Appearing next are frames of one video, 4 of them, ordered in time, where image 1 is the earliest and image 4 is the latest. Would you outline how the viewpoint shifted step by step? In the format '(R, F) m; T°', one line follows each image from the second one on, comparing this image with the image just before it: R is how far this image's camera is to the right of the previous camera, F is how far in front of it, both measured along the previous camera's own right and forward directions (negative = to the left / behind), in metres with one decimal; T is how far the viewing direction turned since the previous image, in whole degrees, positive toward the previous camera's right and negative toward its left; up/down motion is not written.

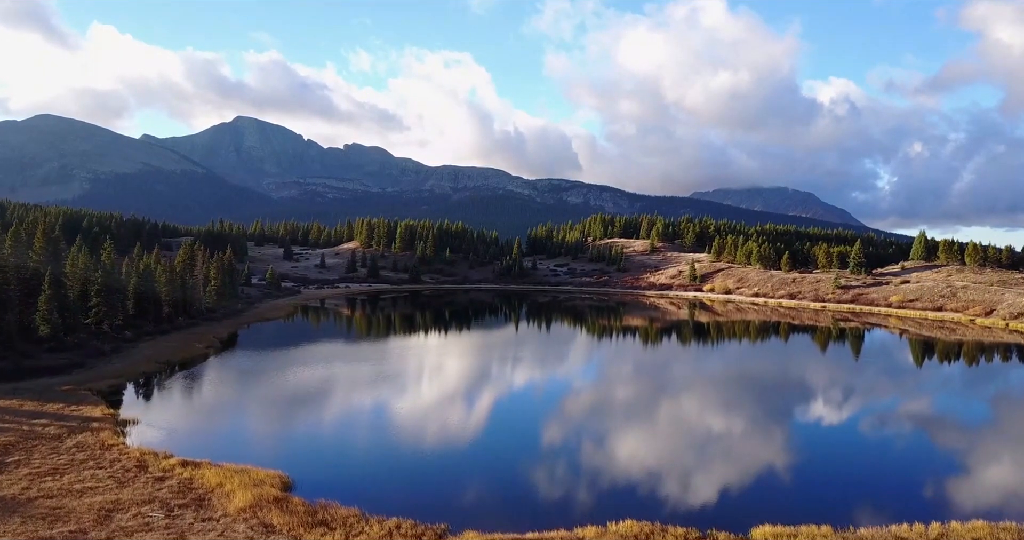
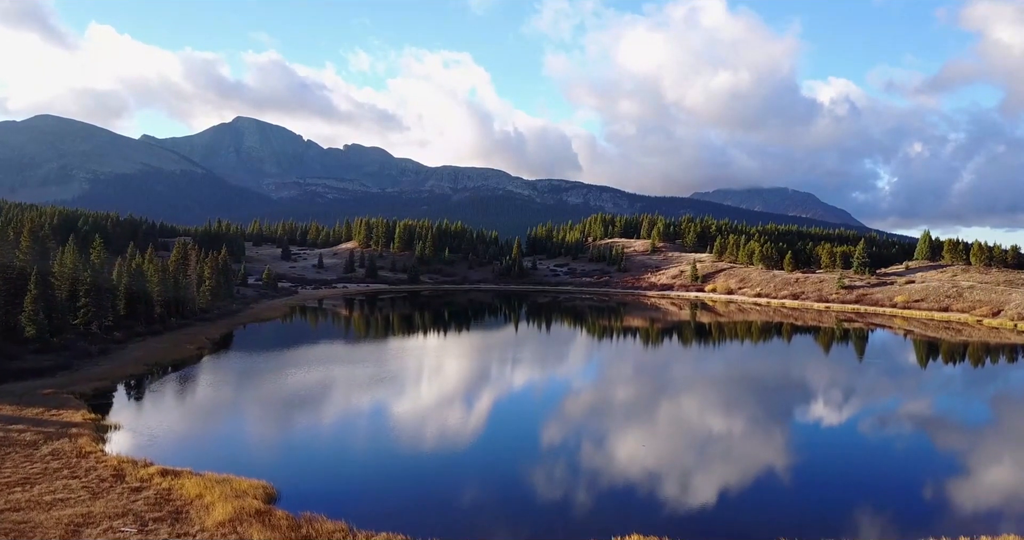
(+0.1, +0.2) m; 0°
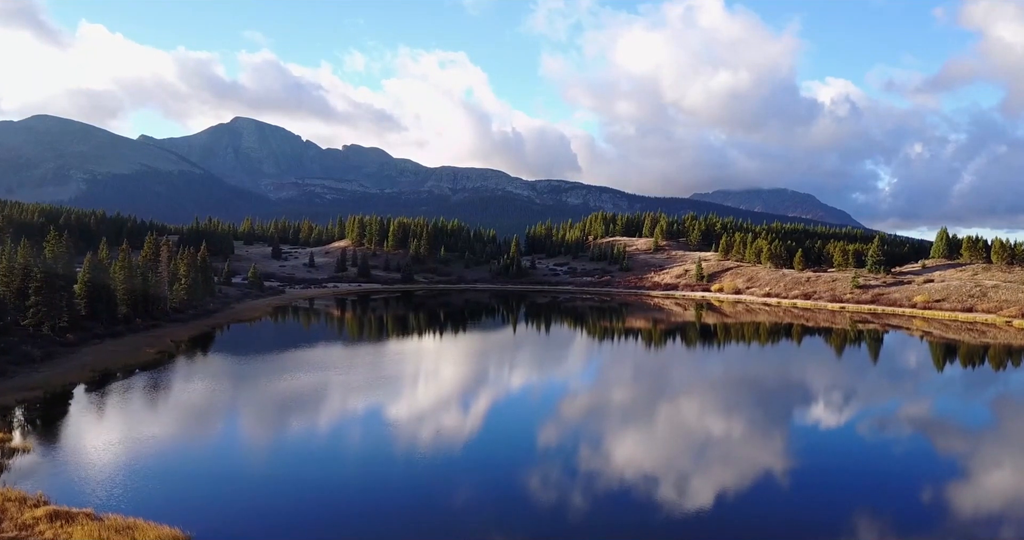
(+0.3, +1.4) m; 0°
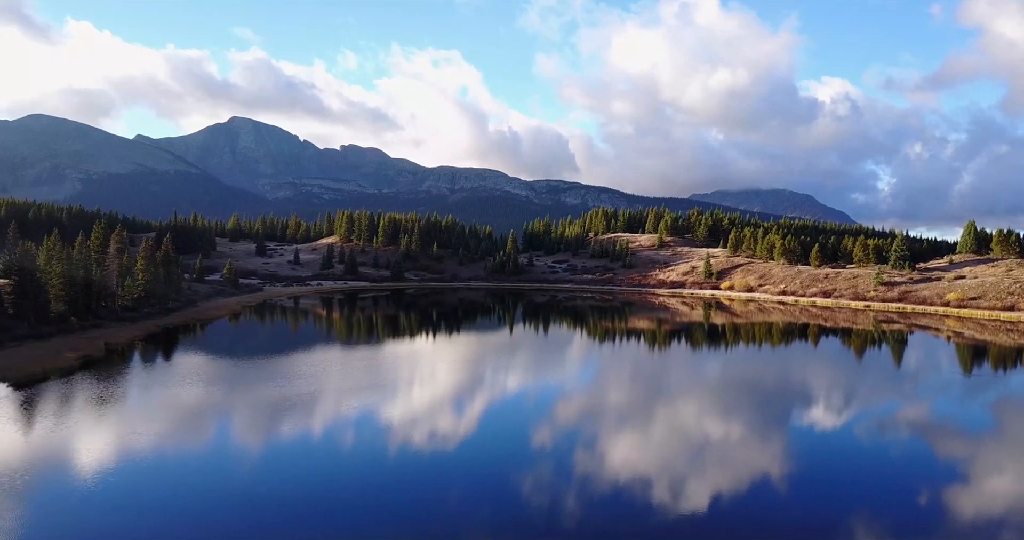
(+0.2, +2.7) m; 0°
